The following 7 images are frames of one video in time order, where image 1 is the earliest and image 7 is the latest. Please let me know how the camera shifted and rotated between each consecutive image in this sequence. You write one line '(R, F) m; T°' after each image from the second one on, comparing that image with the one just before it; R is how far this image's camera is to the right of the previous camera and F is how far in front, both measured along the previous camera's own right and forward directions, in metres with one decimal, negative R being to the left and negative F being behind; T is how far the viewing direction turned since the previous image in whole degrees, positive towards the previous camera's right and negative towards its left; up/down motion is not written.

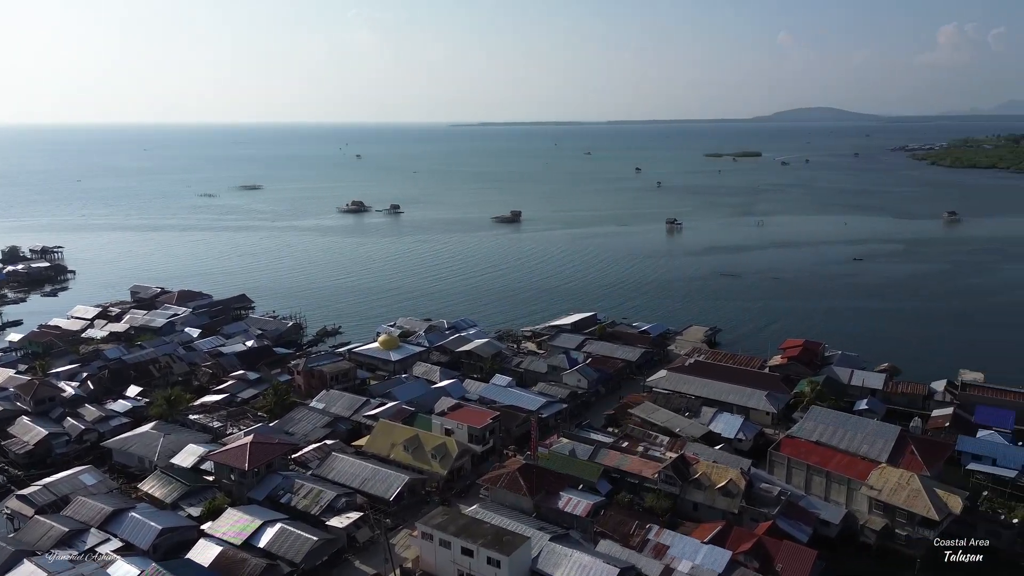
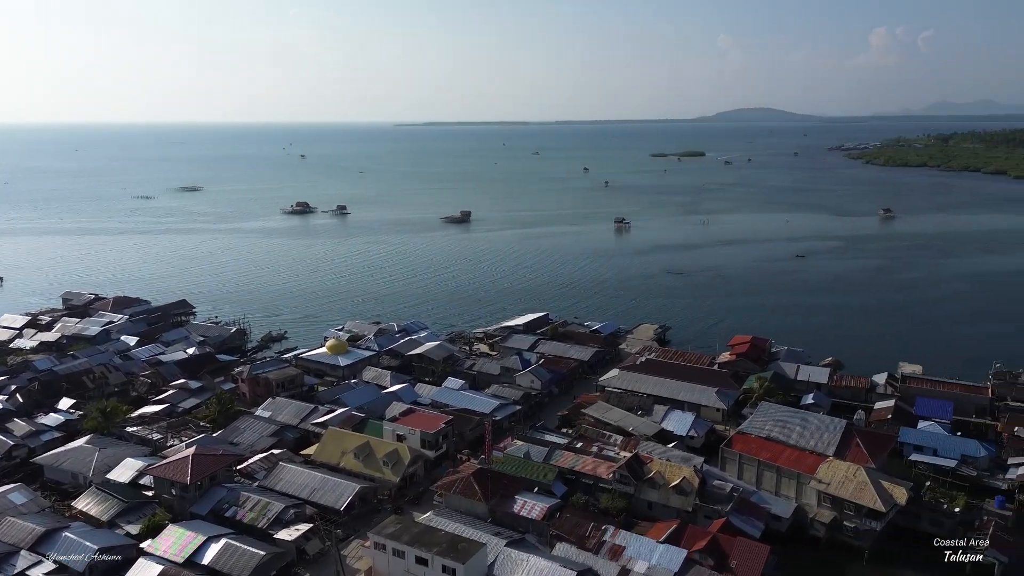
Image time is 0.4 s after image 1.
(+1.2, +0.2) m; +1°
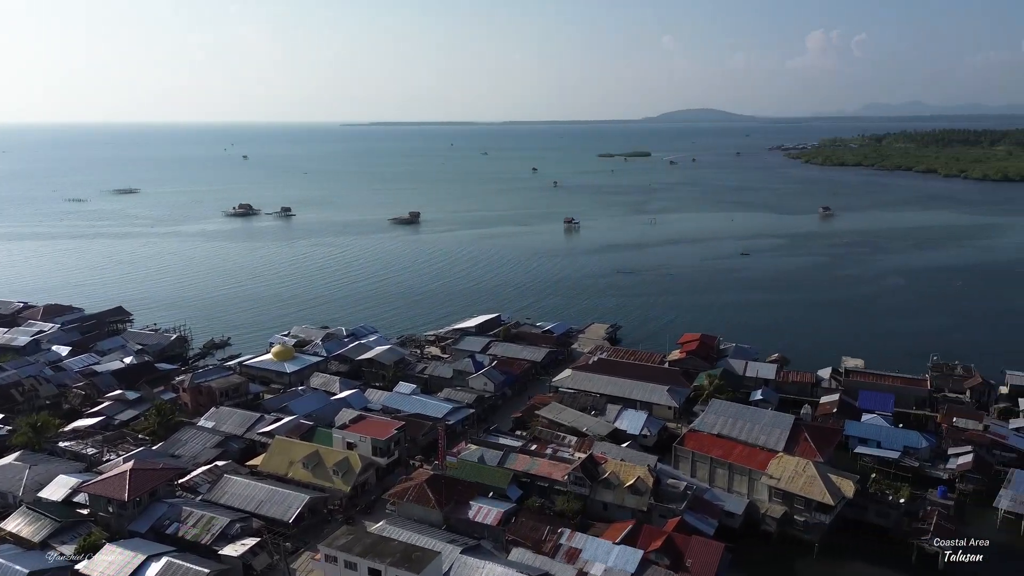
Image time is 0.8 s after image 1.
(0.0, +0.2) m; +4°
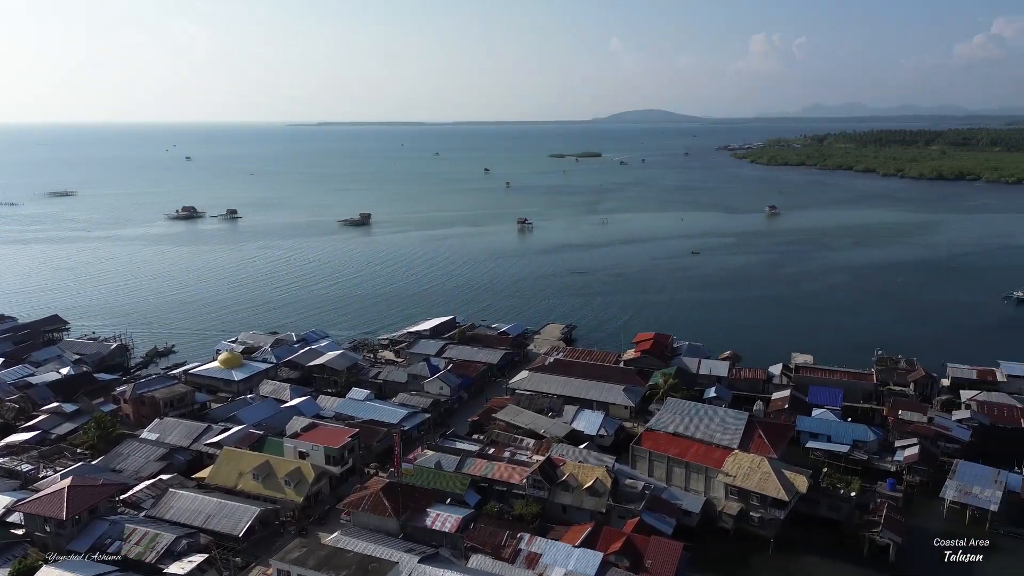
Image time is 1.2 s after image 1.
(0.0, +0.2) m; +4°
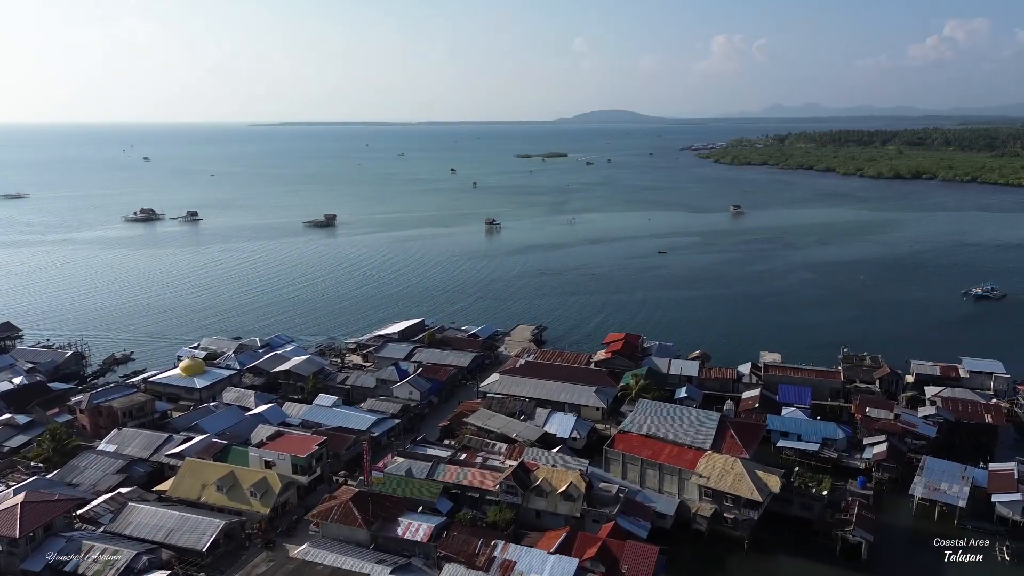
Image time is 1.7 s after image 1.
(-0.1, +0.2) m; +3°
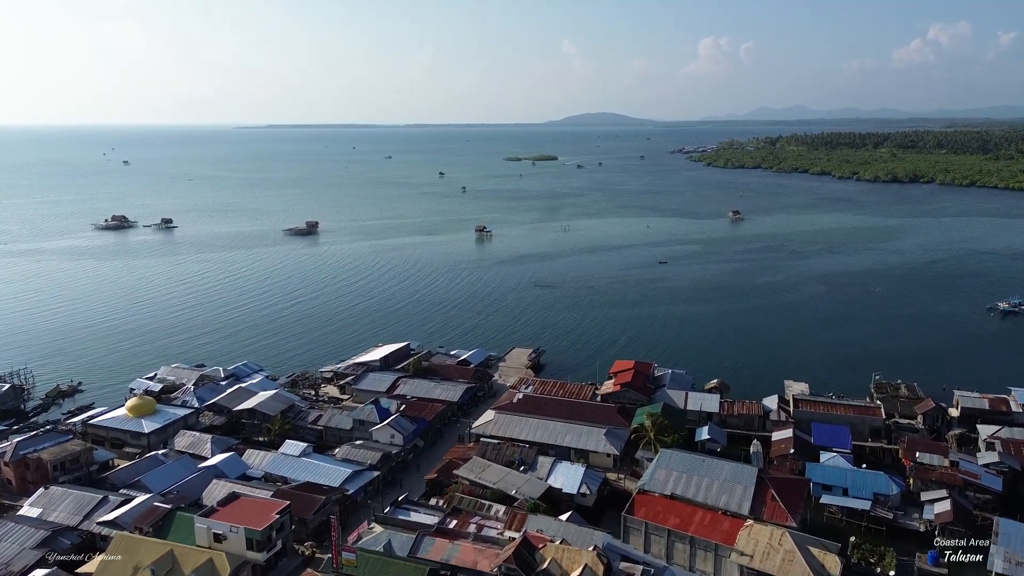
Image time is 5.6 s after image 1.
(-0.2, +2.4) m; +1°
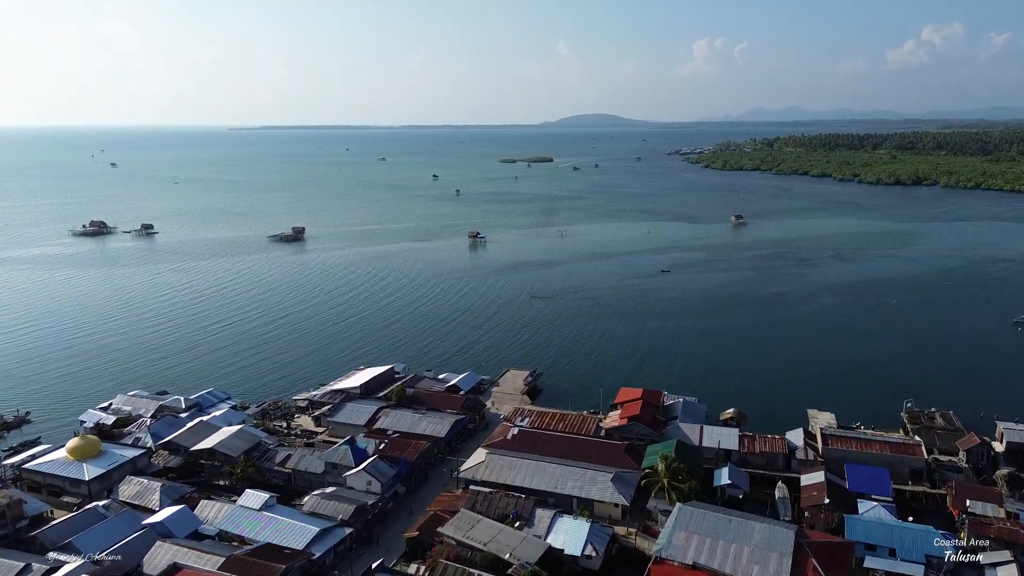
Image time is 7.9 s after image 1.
(0.0, +2.0) m; 0°
